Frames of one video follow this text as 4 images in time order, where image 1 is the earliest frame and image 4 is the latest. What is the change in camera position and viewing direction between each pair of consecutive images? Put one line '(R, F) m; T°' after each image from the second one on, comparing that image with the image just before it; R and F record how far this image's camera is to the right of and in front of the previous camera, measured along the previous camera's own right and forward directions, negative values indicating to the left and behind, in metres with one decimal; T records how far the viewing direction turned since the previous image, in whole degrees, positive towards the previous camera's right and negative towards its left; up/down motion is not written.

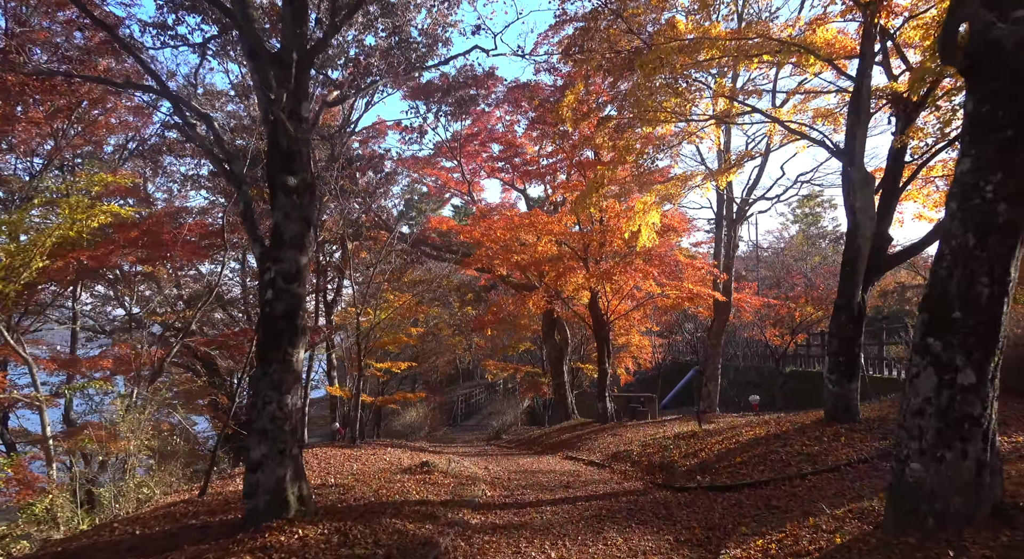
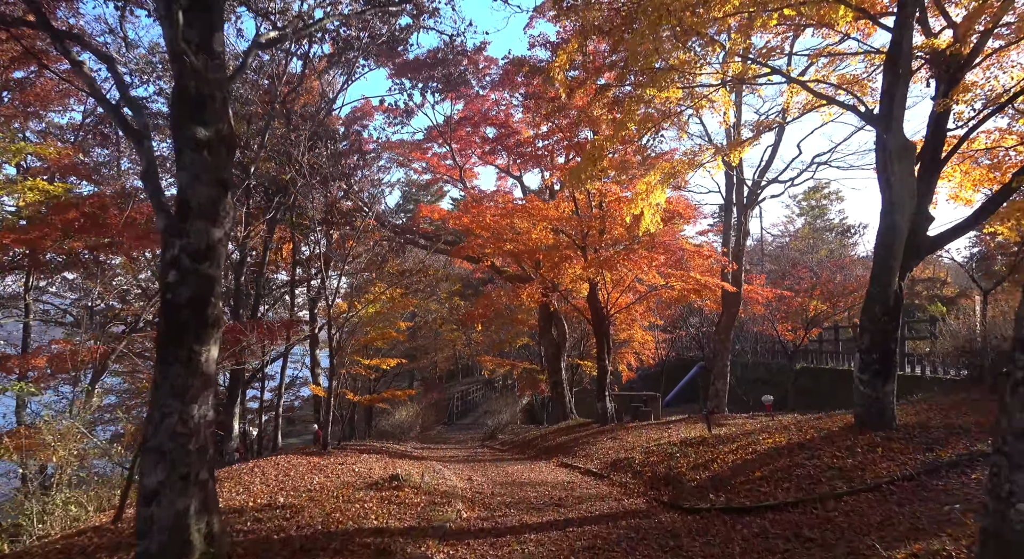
(+0.2, +1.4) m; 0°
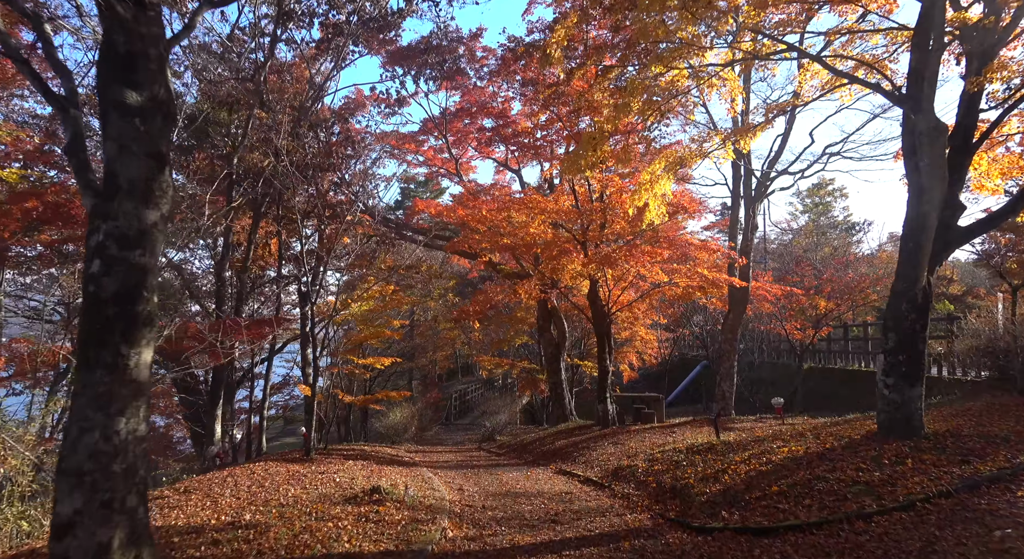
(+0.1, +0.8) m; 0°
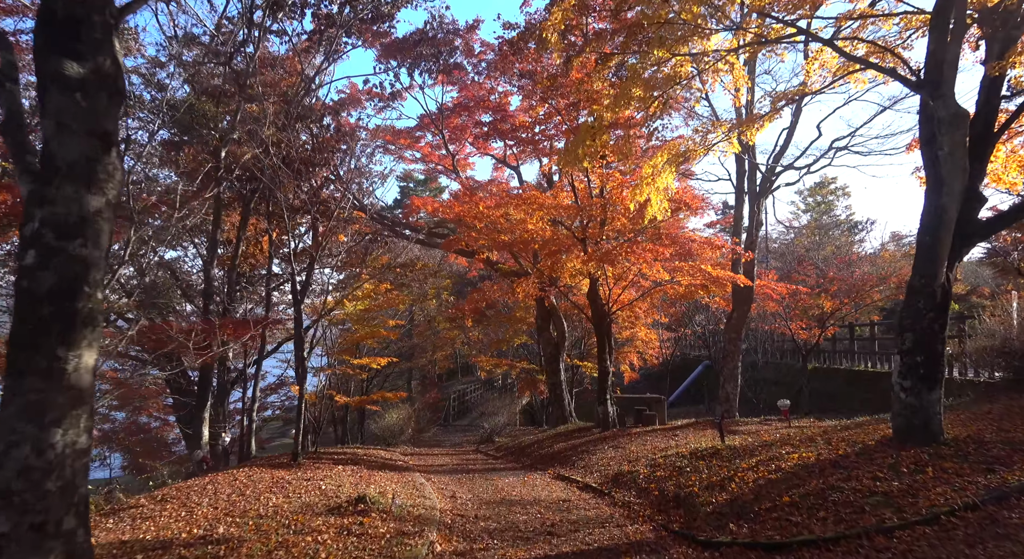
(+0.1, +0.5) m; 0°
